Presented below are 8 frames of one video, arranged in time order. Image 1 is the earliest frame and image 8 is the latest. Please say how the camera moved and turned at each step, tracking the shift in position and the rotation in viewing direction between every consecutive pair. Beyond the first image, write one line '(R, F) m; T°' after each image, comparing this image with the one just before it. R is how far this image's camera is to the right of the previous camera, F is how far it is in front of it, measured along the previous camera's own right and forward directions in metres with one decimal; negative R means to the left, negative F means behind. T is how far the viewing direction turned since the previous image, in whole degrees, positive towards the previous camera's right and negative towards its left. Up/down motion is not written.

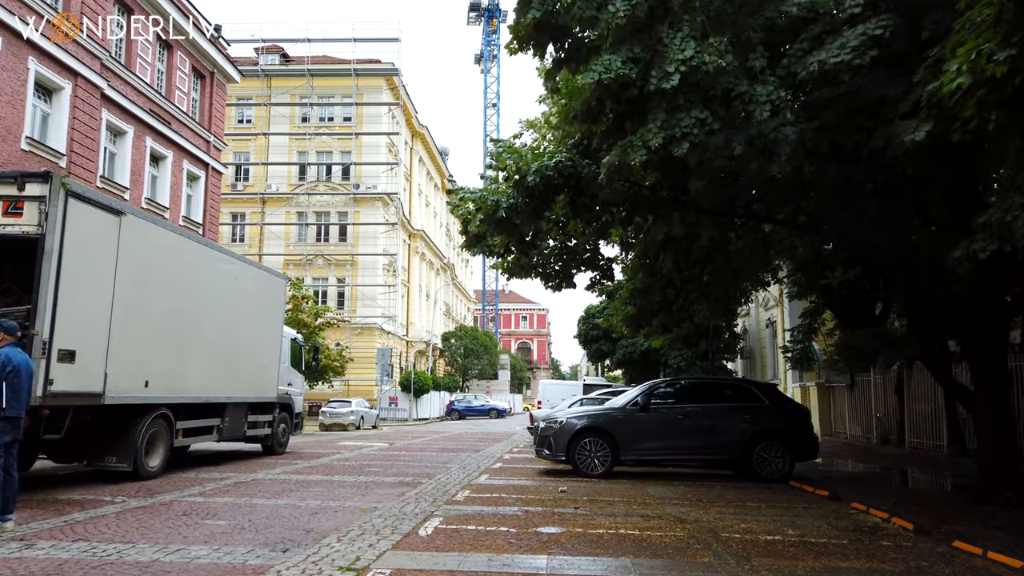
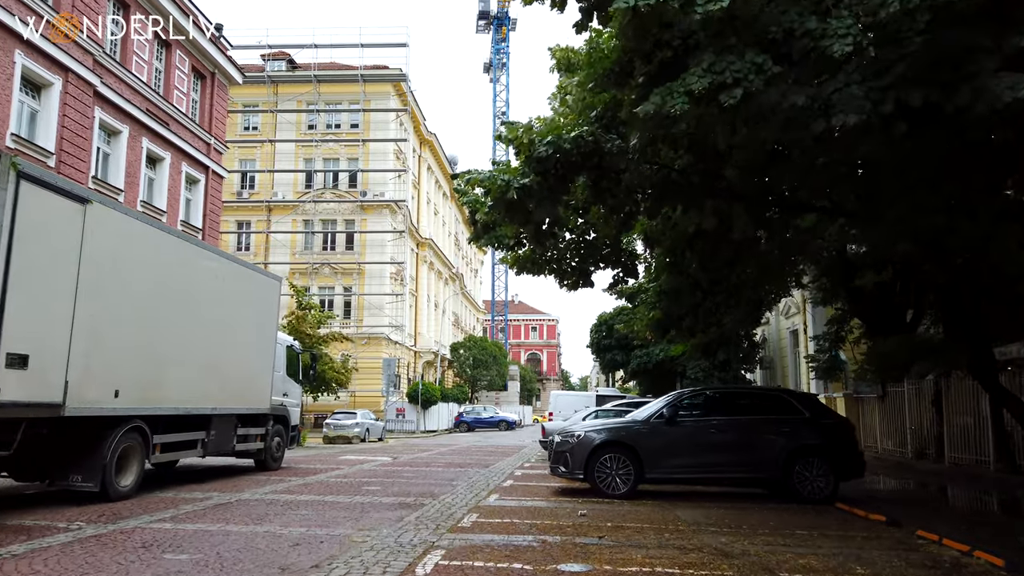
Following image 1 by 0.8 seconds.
(0.0, +1.2) m; -1°
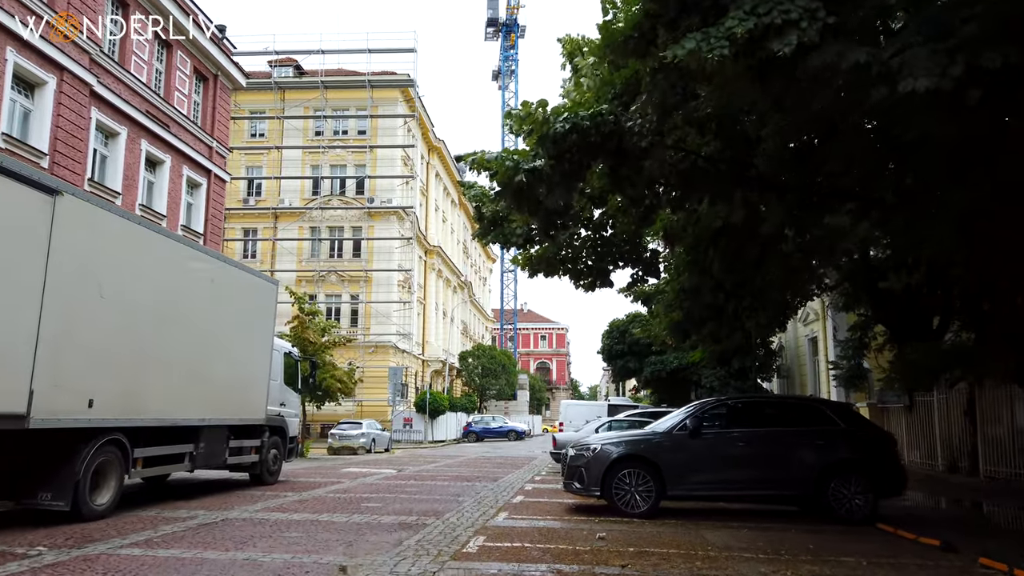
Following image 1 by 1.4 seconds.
(0.0, +0.9) m; -1°
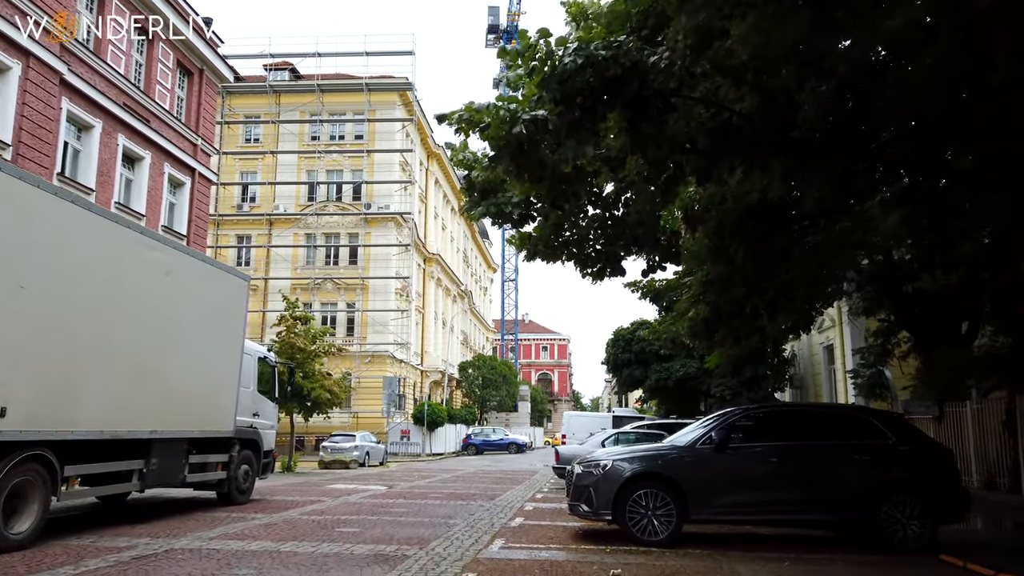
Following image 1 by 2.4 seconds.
(+0.1, +1.5) m; 0°
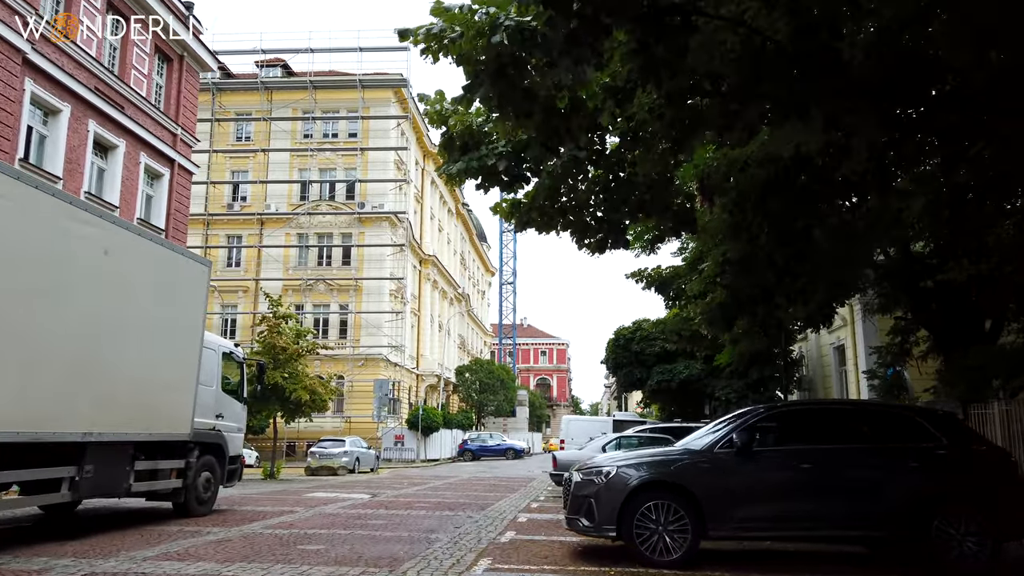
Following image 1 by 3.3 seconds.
(+0.1, +1.4) m; 0°
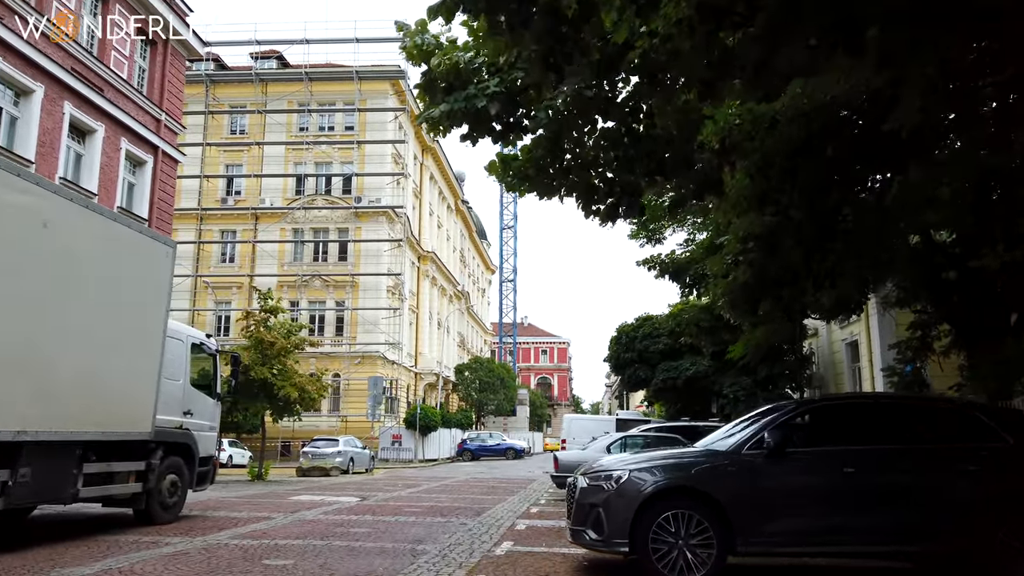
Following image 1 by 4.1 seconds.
(0.0, +1.2) m; 0°
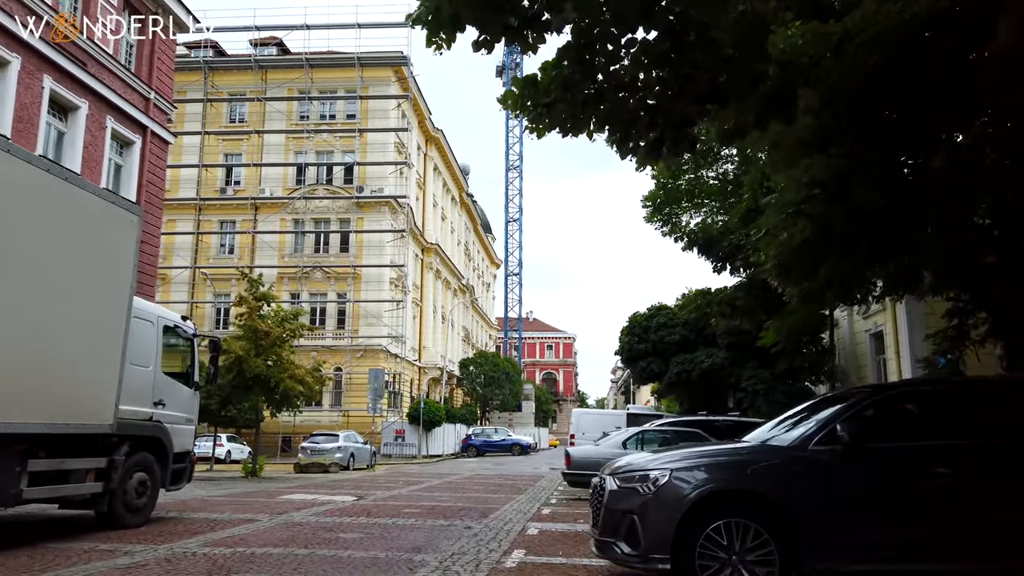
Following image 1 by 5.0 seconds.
(-0.1, +1.3) m; 0°
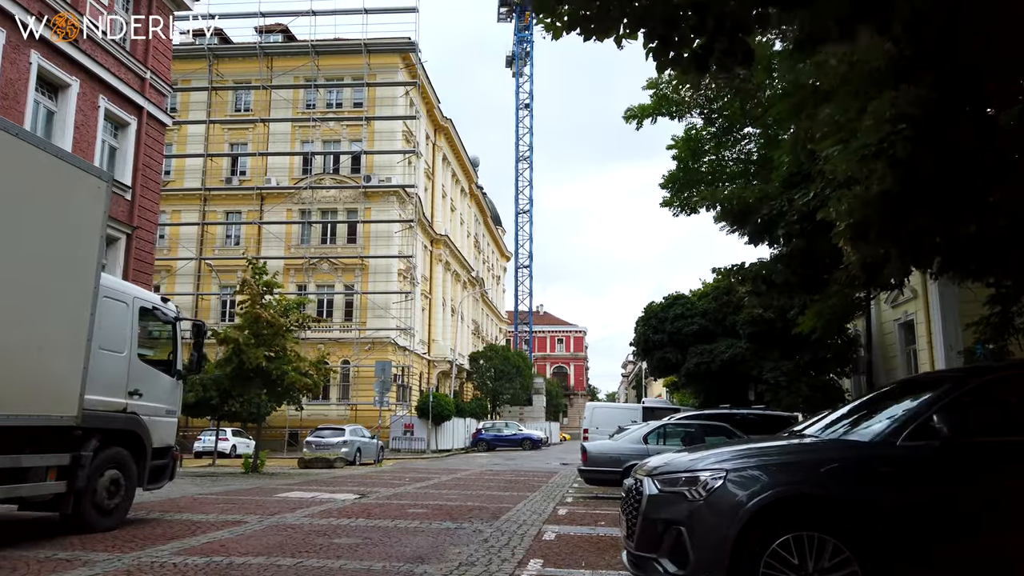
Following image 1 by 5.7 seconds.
(-0.1, +1.1) m; -1°
